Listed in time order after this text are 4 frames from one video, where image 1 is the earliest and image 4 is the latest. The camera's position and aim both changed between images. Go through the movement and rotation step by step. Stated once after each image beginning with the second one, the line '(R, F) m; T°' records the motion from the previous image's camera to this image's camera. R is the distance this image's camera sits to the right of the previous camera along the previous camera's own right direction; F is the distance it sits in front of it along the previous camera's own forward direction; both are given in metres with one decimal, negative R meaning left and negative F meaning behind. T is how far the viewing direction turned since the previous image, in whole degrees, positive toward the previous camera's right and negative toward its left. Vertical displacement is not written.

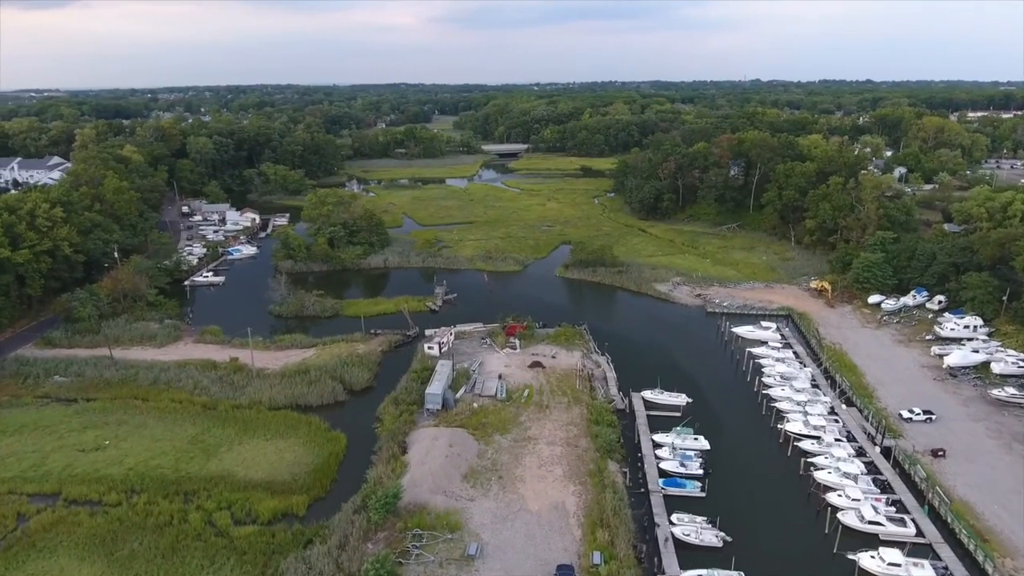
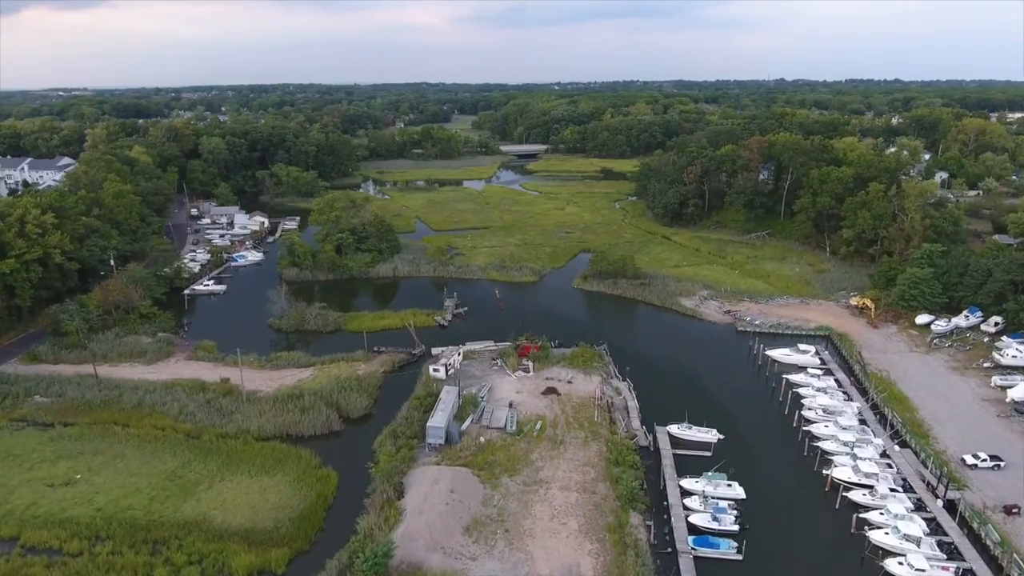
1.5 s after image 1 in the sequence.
(+0.3, +3.2) m; -2°
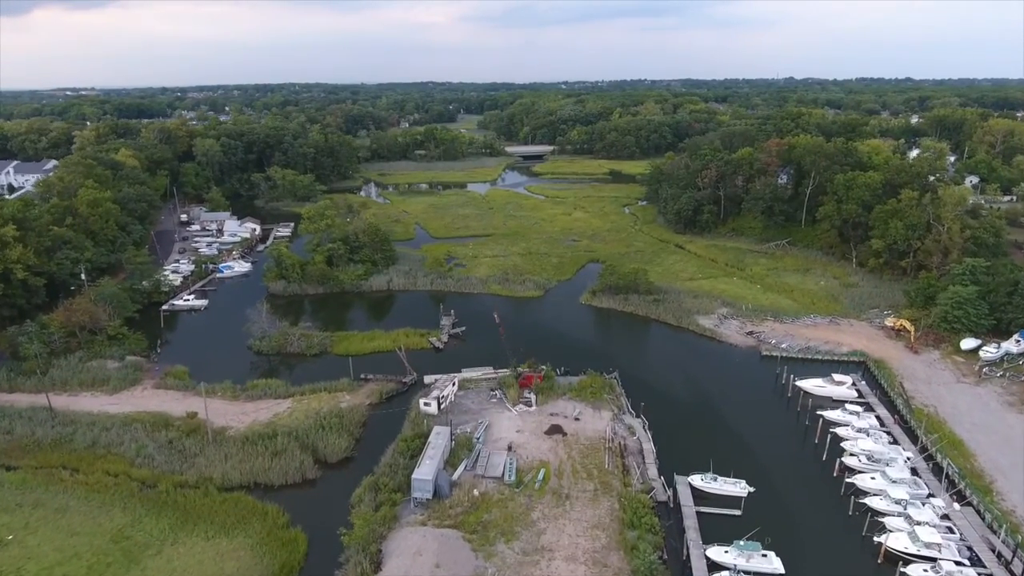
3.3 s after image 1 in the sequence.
(+0.3, +3.9) m; -1°
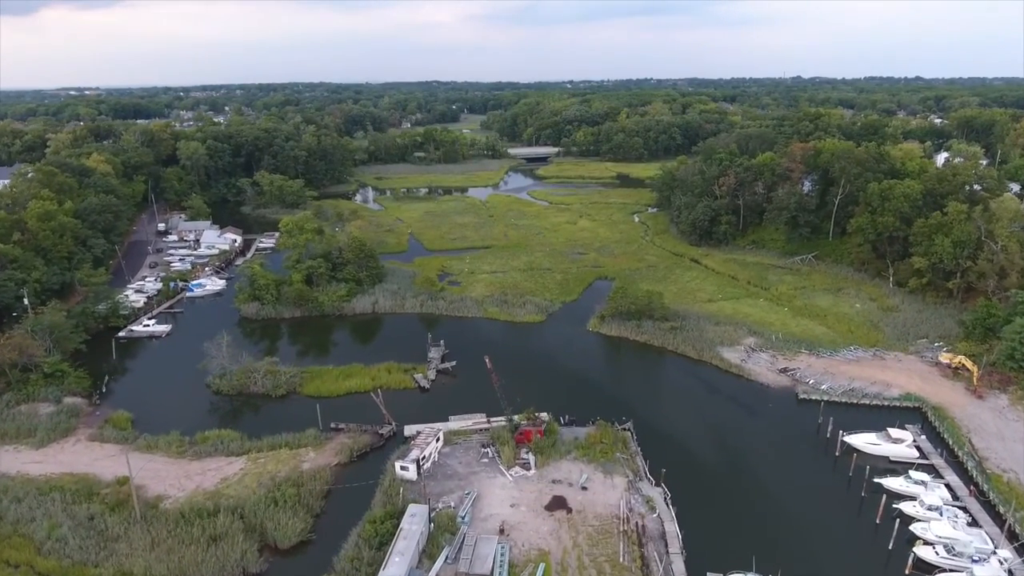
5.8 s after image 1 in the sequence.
(+0.4, +5.4) m; 0°
